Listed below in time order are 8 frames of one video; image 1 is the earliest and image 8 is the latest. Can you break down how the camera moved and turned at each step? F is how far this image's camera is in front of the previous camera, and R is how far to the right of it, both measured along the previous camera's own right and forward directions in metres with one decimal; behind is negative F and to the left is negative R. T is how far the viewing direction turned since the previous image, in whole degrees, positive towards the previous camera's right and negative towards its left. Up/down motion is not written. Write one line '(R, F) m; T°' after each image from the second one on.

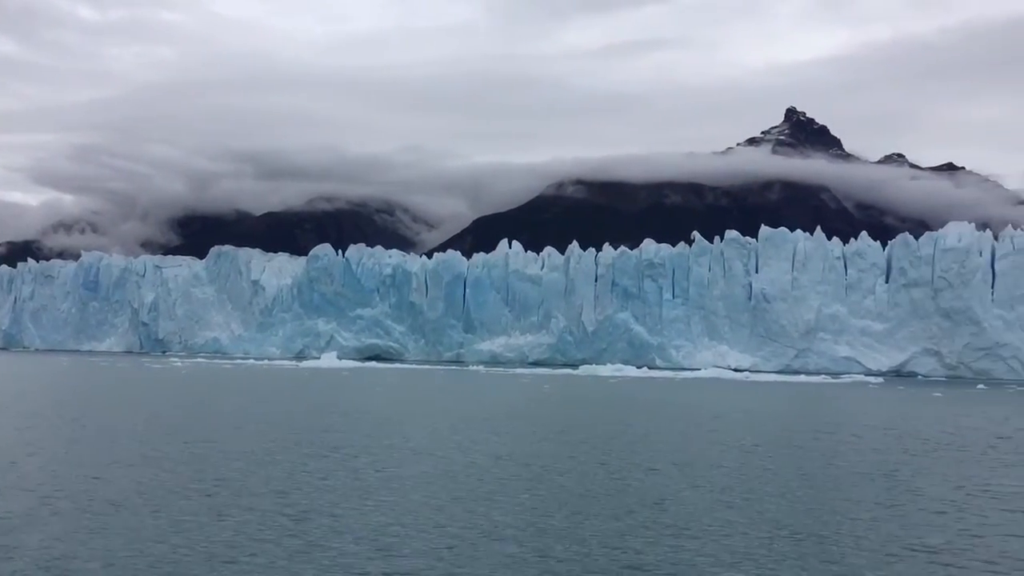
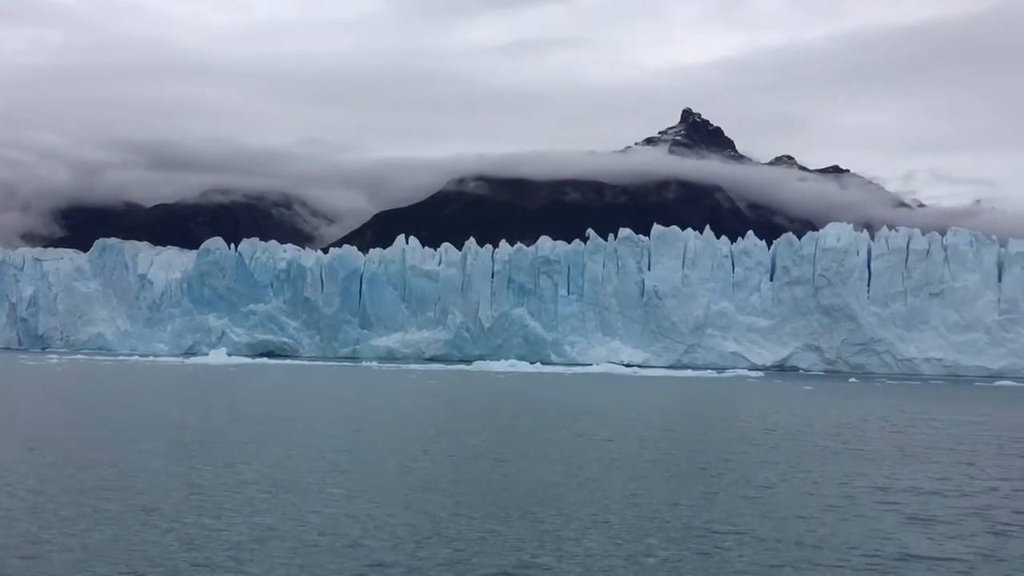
(+0.7, -0.3) m; +6°
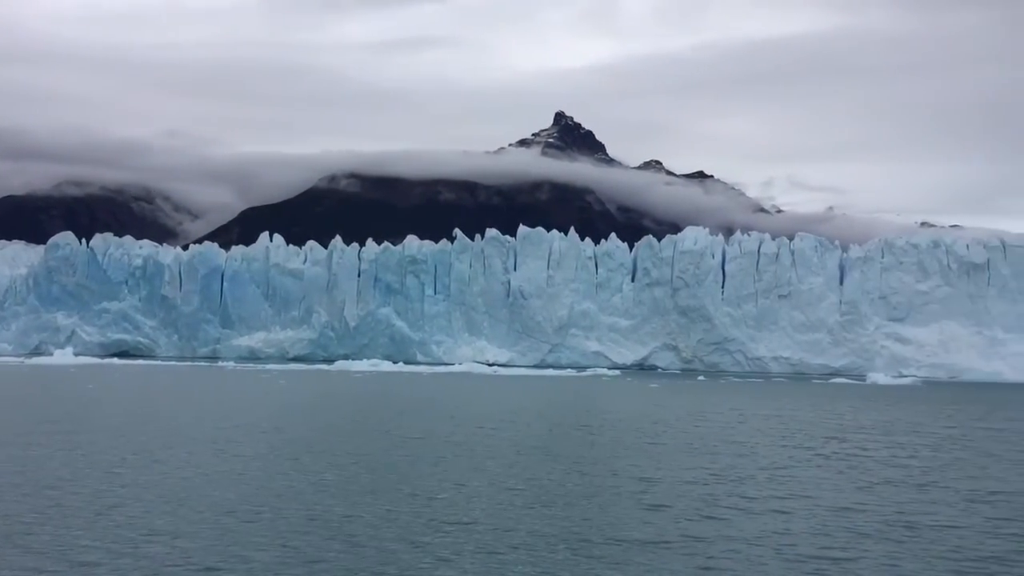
(+1.1, -0.3) m; +7°
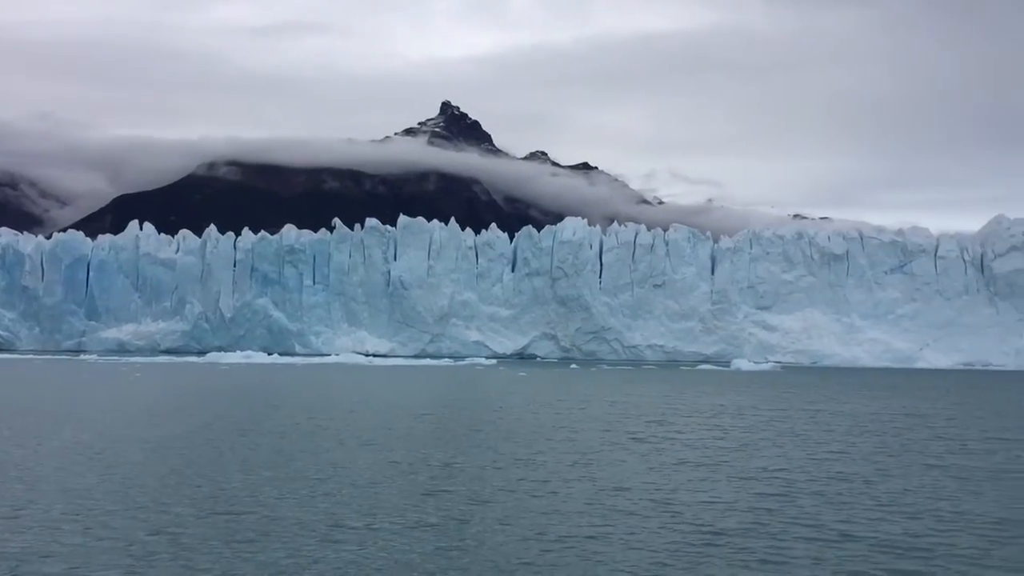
(+1.0, -0.2) m; +6°
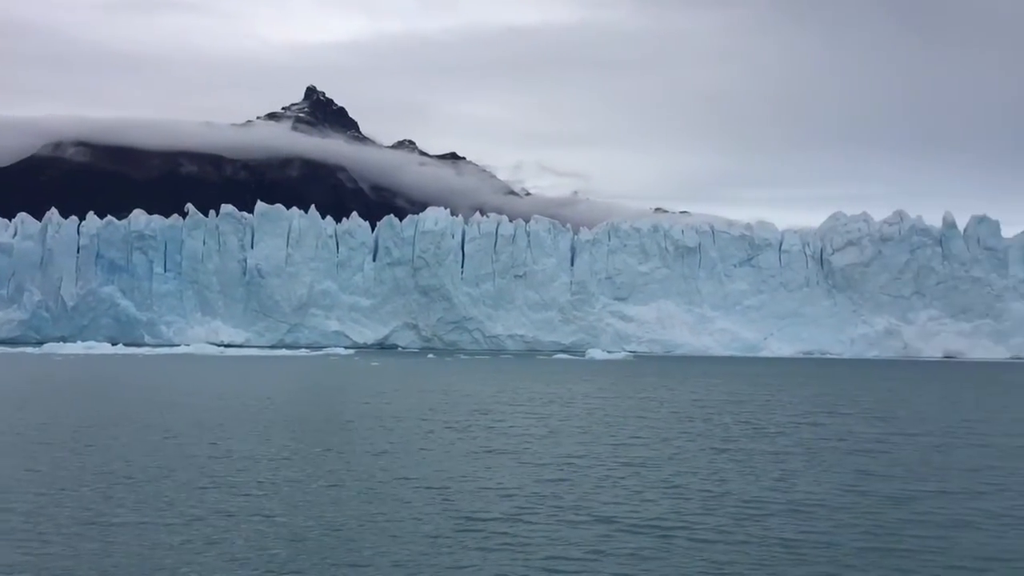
(+0.8, 0.0) m; +8°
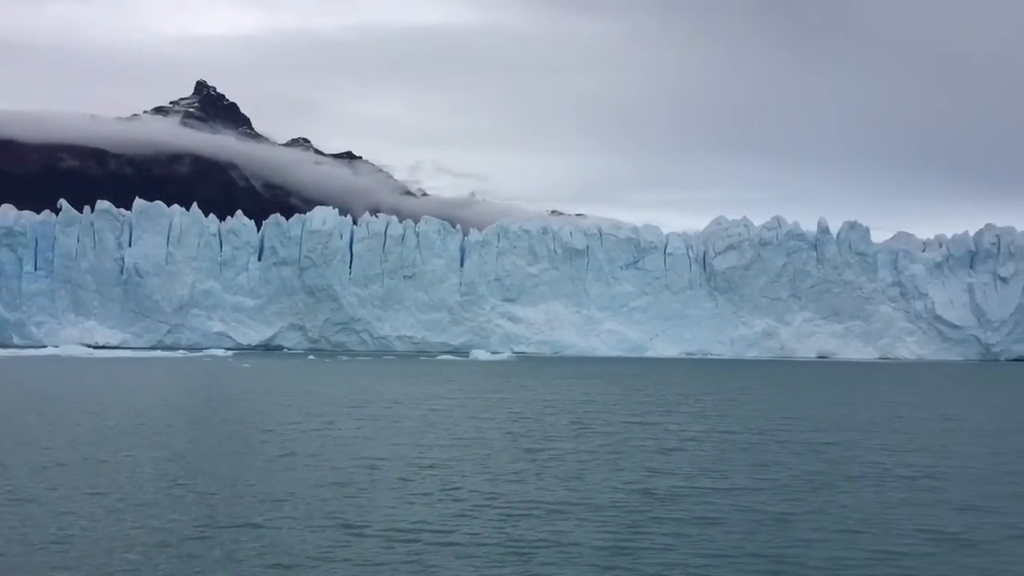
(+1.1, 0.0) m; +6°
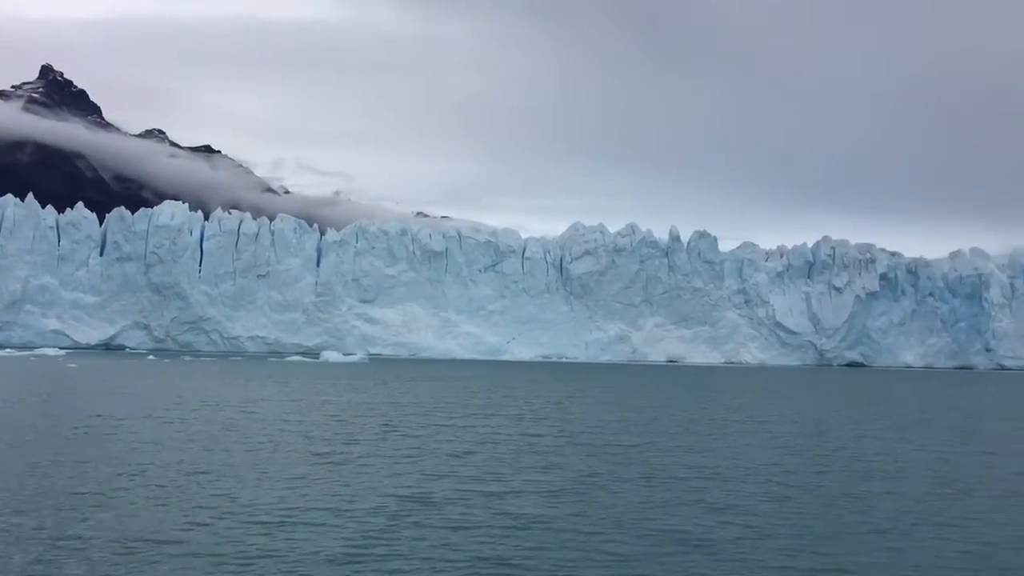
(+0.9, +0.1) m; +8°
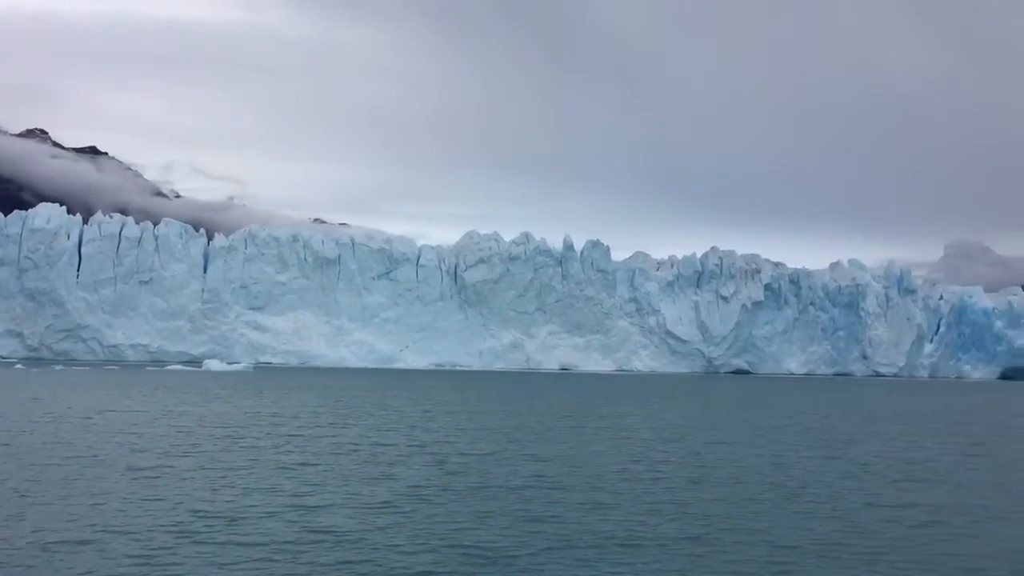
(+0.7, +0.2) m; +6°
